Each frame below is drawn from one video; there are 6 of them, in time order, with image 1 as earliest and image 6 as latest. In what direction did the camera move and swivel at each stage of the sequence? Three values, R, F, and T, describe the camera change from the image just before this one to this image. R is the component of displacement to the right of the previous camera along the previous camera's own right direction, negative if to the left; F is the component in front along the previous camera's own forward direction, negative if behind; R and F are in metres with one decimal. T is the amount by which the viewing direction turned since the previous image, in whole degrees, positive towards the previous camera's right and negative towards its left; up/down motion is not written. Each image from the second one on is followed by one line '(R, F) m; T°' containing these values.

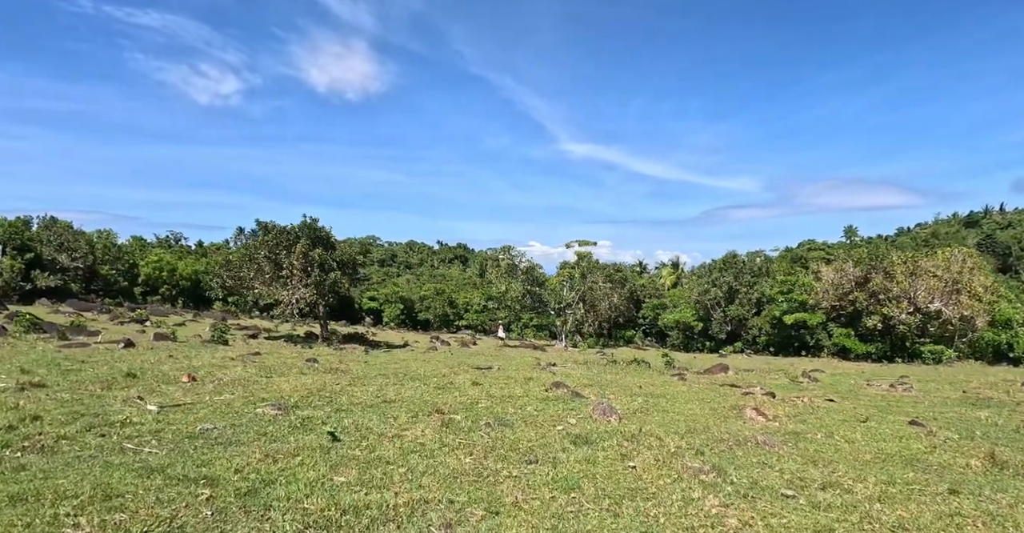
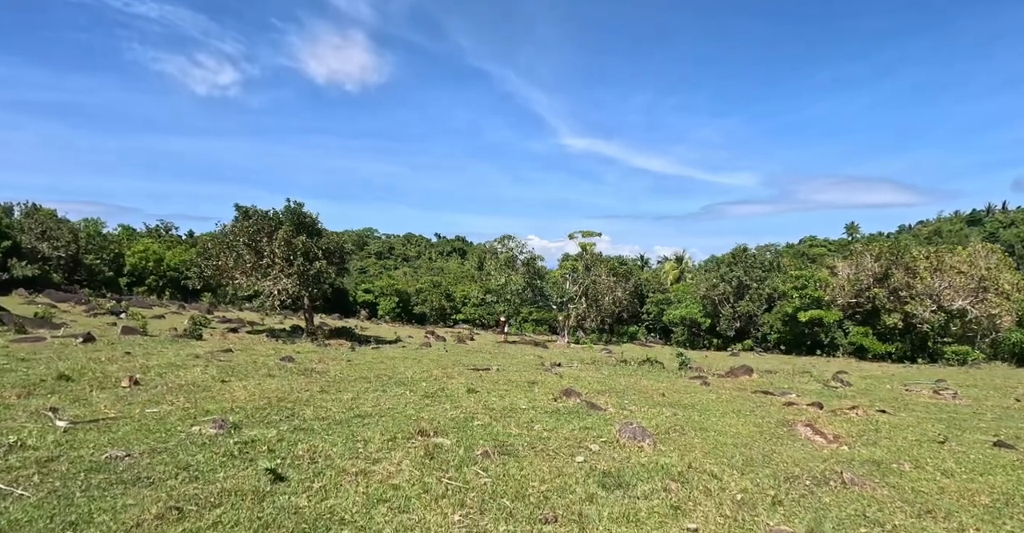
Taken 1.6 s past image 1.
(-0.1, +2.7) m; 0°
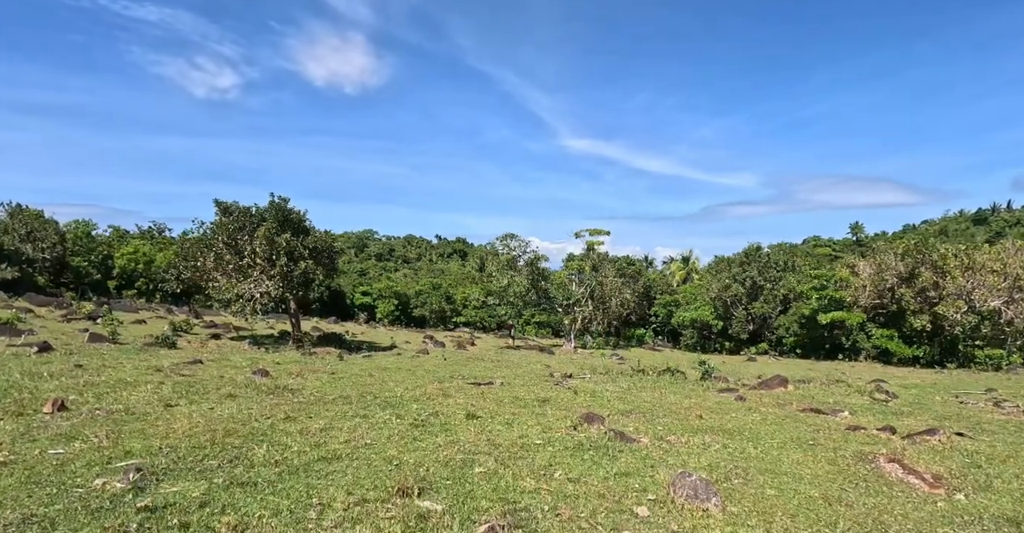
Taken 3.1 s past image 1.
(-0.1, +2.7) m; 0°
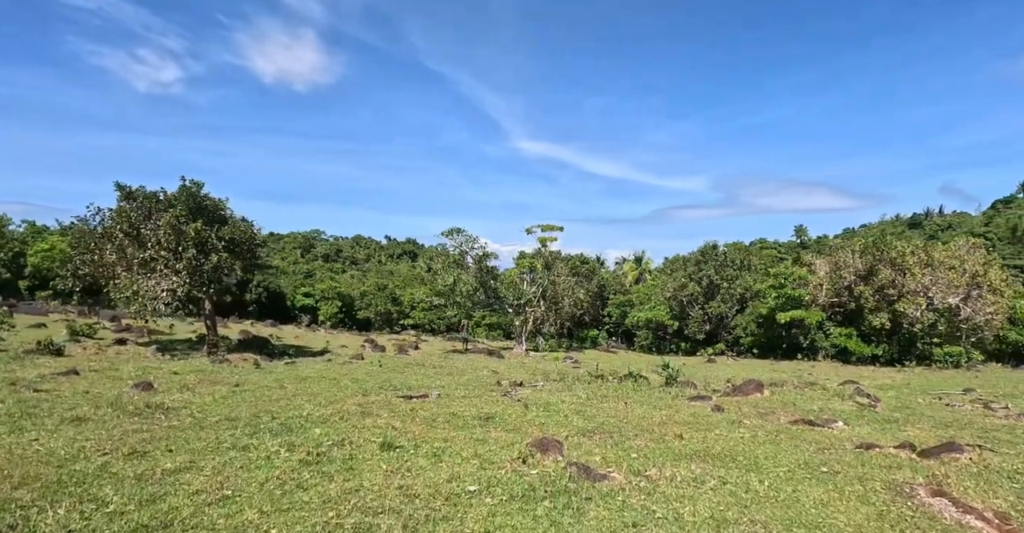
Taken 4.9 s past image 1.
(+0.3, +2.9) m; +4°
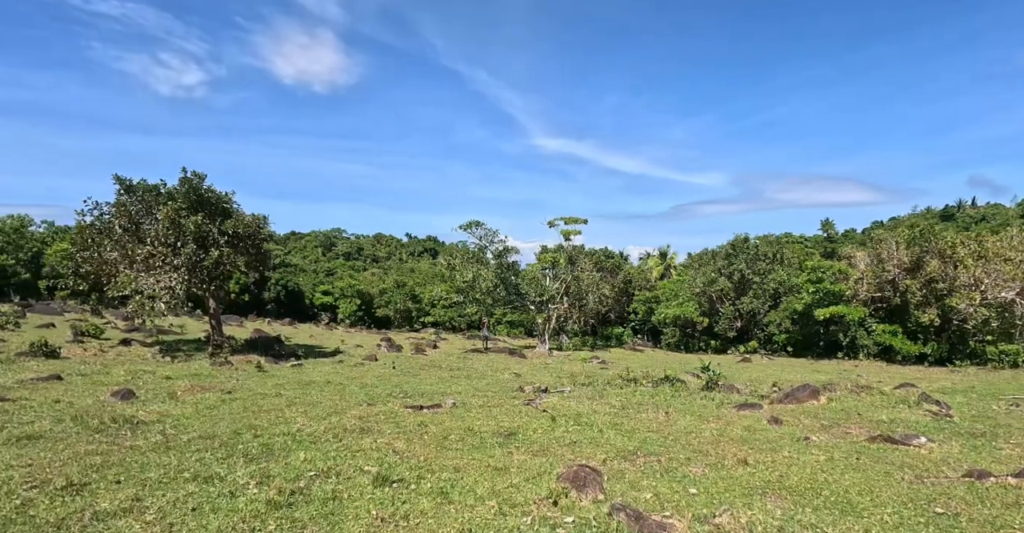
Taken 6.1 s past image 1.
(-0.1, +1.9) m; -2°
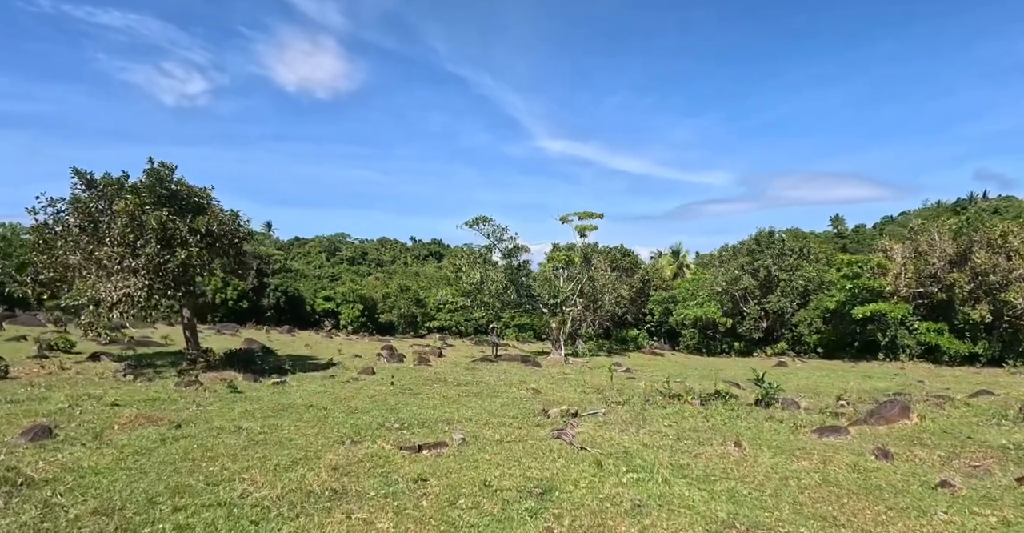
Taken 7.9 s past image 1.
(-0.3, +3.1) m; 0°
